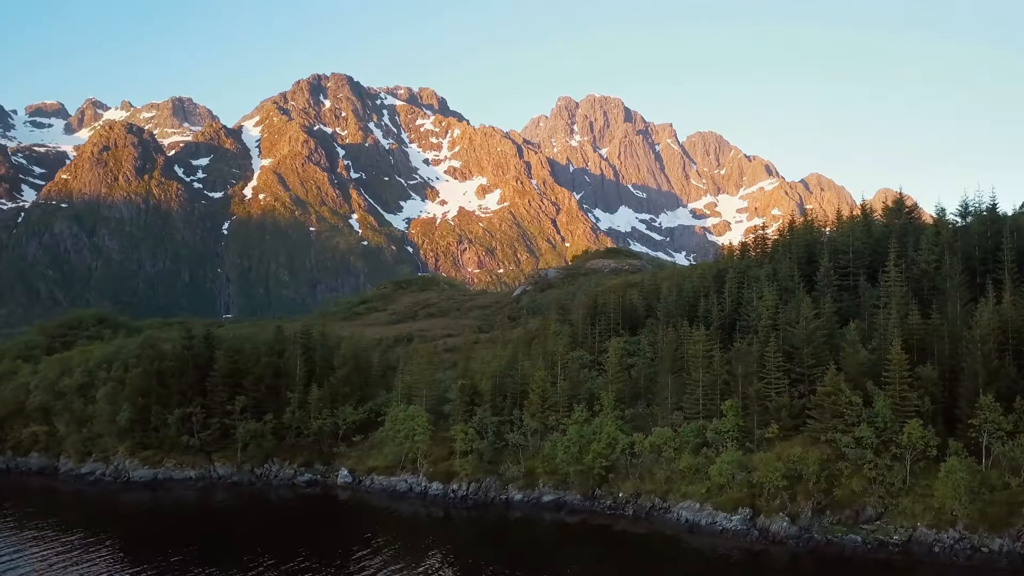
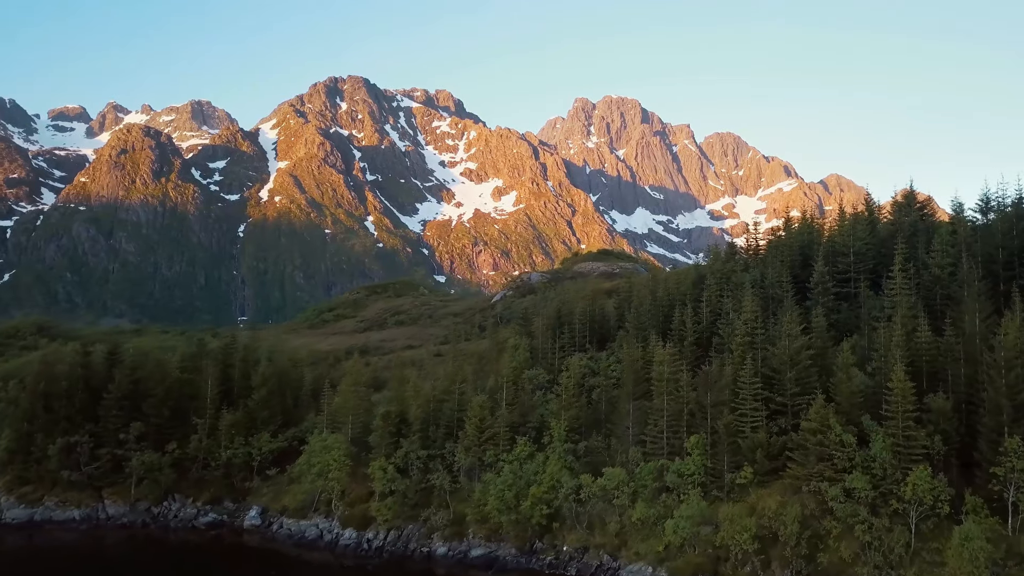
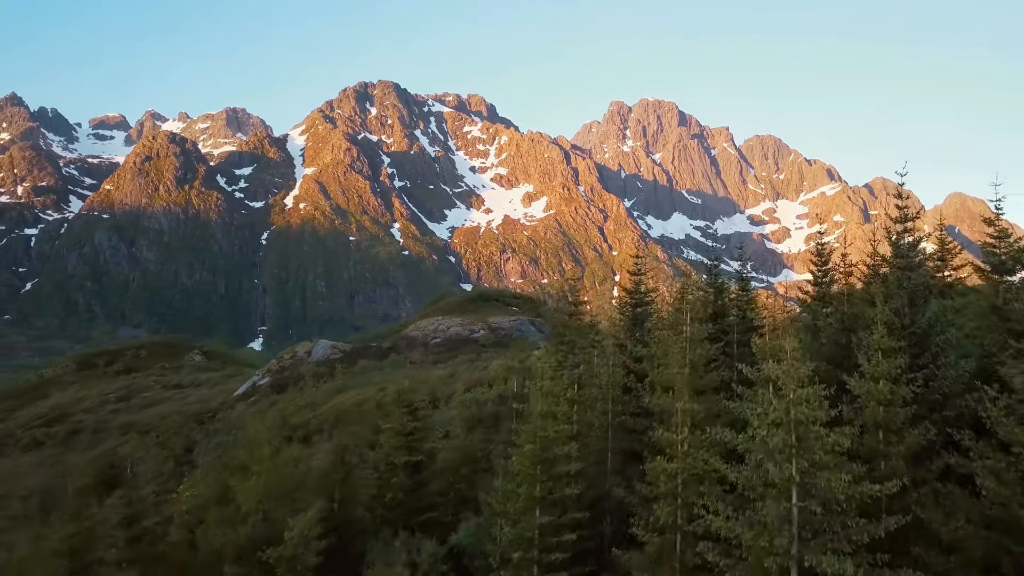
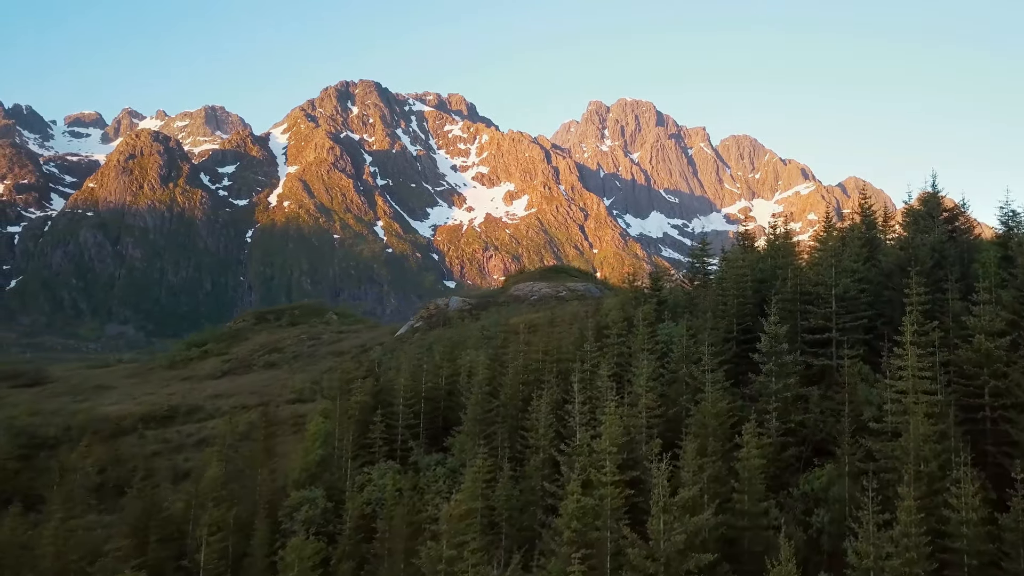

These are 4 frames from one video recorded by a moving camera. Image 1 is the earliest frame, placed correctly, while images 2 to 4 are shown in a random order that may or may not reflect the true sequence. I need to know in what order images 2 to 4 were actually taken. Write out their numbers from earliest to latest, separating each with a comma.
2, 4, 3
